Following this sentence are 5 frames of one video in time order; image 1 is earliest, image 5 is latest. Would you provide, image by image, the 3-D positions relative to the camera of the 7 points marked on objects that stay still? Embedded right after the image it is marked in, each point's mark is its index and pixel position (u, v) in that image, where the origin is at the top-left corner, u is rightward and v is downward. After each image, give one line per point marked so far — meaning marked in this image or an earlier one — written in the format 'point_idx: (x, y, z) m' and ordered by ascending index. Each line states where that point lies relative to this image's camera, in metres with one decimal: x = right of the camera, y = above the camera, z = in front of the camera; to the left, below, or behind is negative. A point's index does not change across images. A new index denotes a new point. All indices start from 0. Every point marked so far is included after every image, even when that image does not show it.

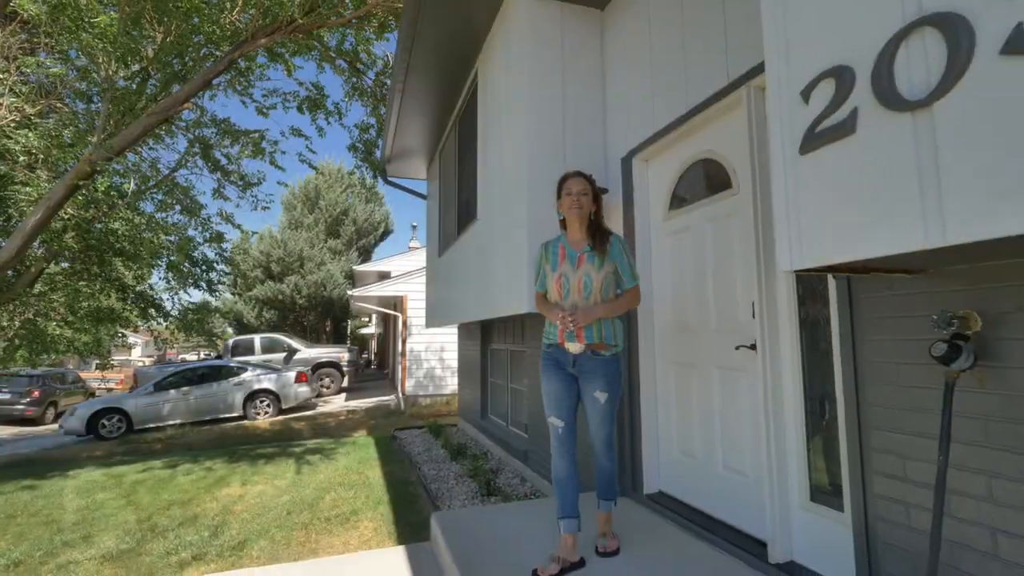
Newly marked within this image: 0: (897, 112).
0: (+0.8, +0.4, +1.0) m
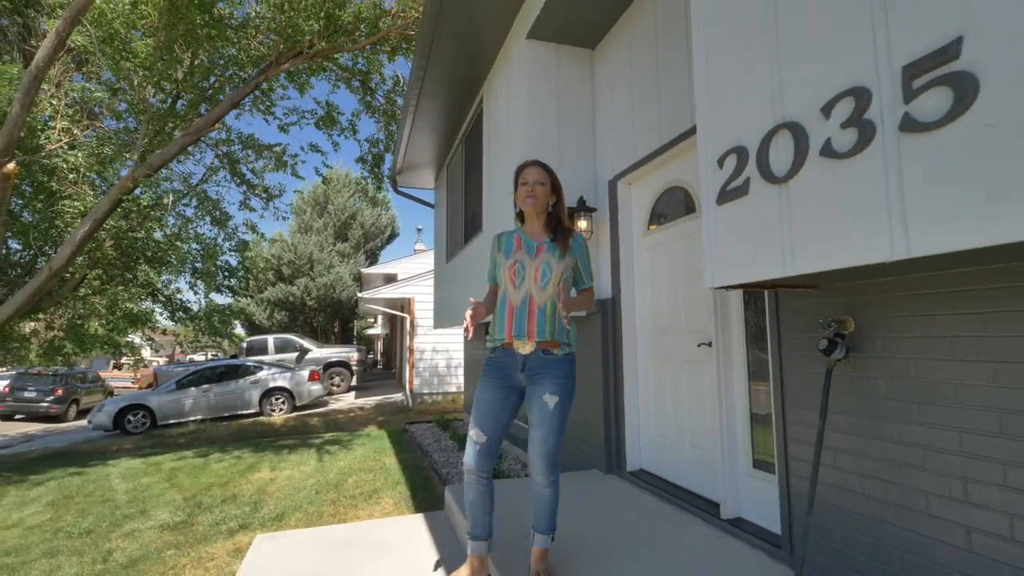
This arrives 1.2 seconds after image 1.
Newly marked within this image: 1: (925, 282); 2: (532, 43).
0: (+0.8, +0.3, +1.6) m
1: (+1.4, 0.0, +1.7) m
2: (+0.2, +2.1, +4.3) m
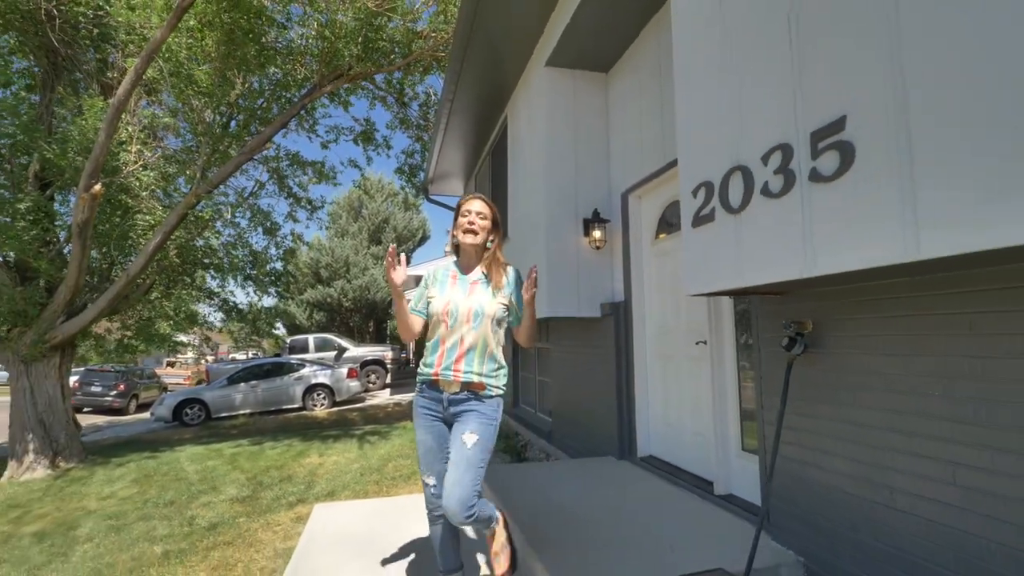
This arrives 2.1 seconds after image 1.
0: (+0.9, +0.3, +2.0) m
1: (+1.5, 0.0, +2.1) m
2: (+0.4, +2.1, +4.7) m
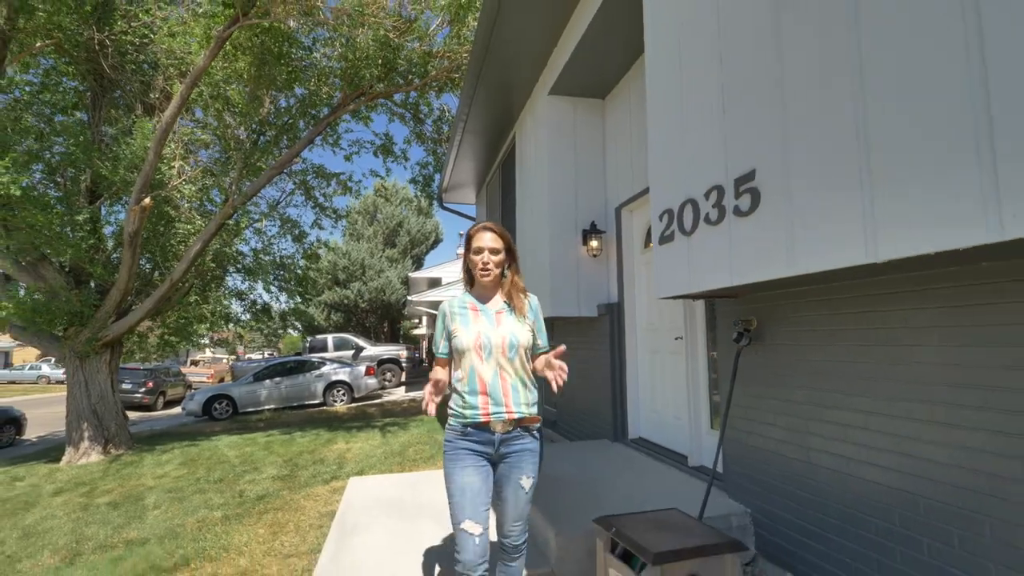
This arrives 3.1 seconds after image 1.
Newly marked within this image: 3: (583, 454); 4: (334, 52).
0: (+0.9, +0.3, +2.5) m
1: (+1.5, 0.0, +2.6) m
2: (+0.4, +2.1, +5.3) m
3: (+0.6, -1.4, +4.2) m
4: (-3.1, +4.1, +8.4) m
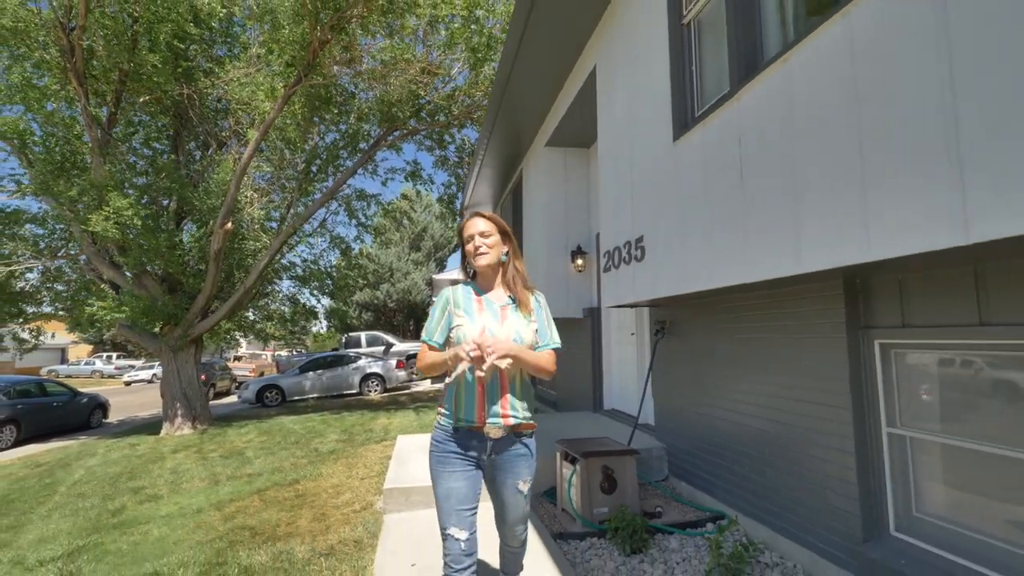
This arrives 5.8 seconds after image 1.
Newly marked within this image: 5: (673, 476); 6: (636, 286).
0: (+0.8, +0.2, +4.0) m
1: (+1.5, -0.1, +4.1) m
2: (+0.5, +2.0, +6.8) m
3: (+0.6, -1.5, +5.7) m
4: (-2.9, +4.0, +10.1) m
5: (+1.4, -1.6, +4.2) m
6: (+0.9, 0.0, +3.9) m
